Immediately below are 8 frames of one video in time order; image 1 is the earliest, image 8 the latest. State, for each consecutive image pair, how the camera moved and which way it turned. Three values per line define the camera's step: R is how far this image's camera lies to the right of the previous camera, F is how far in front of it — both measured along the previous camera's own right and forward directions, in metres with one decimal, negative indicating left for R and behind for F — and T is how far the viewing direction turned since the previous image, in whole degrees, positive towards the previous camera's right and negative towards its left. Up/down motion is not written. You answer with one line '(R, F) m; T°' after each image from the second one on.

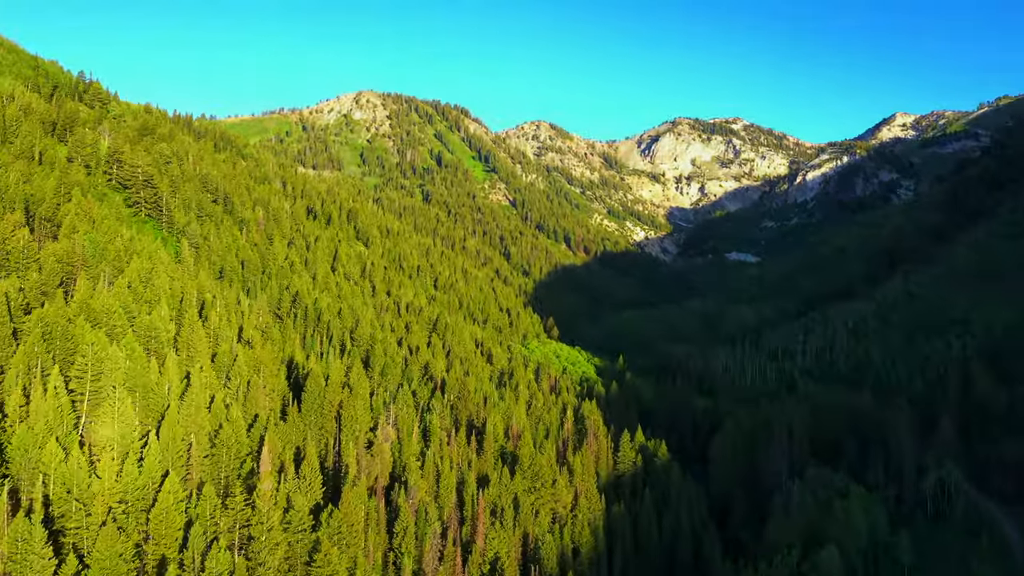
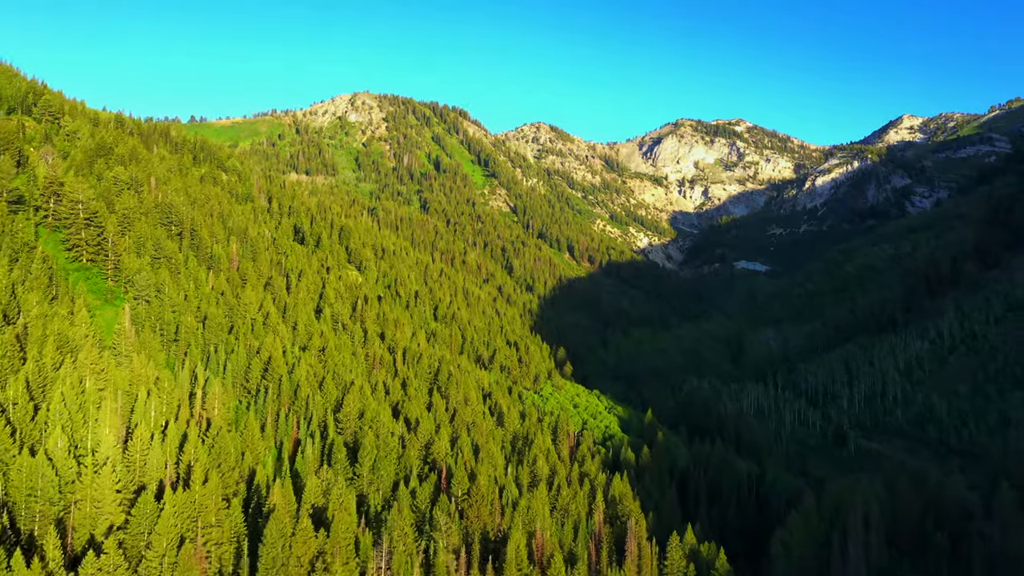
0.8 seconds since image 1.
(-2.1, +16.4) m; 0°
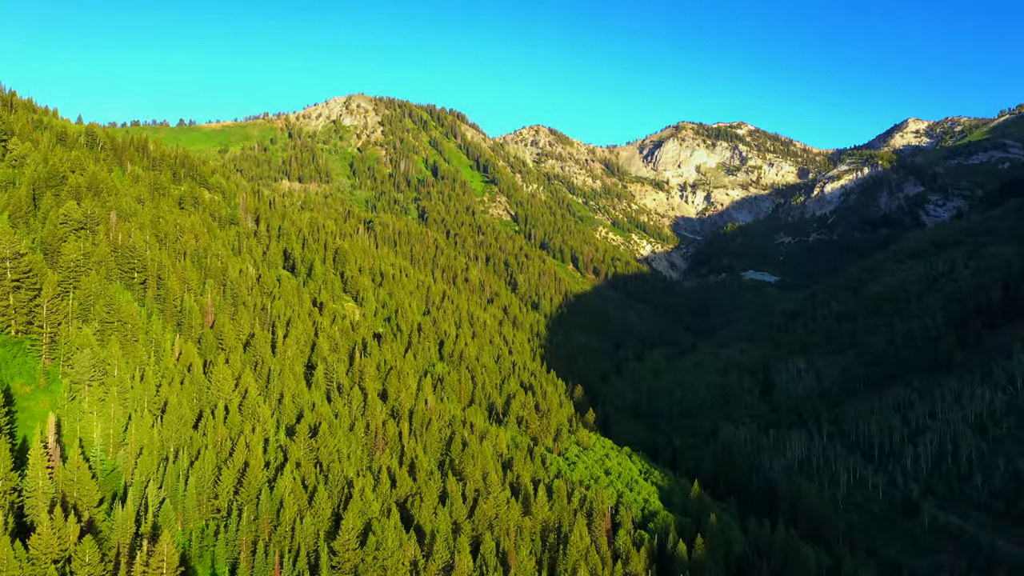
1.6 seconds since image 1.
(-3.4, +16.0) m; 0°
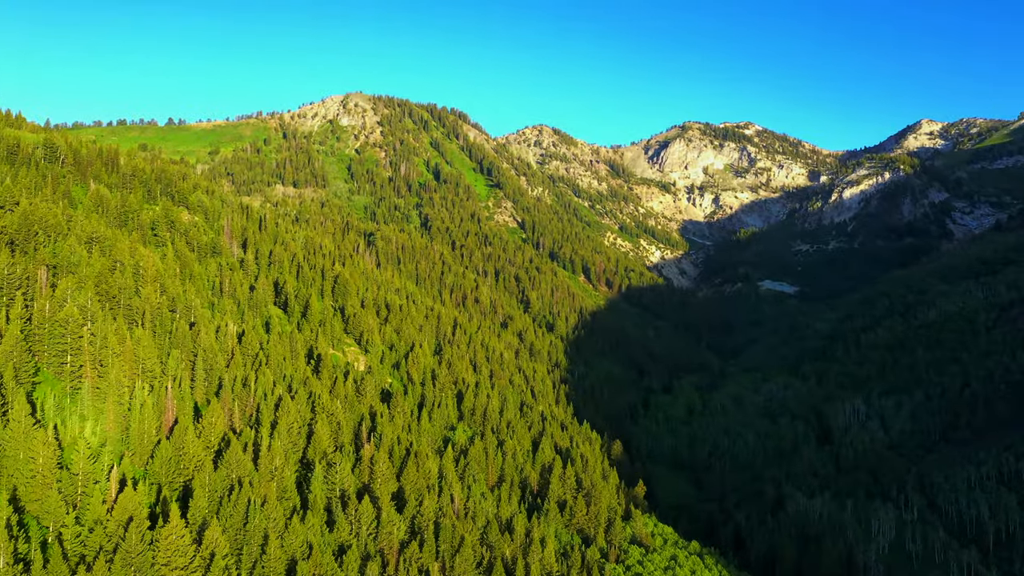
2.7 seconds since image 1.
(-5.3, +21.8) m; 0°
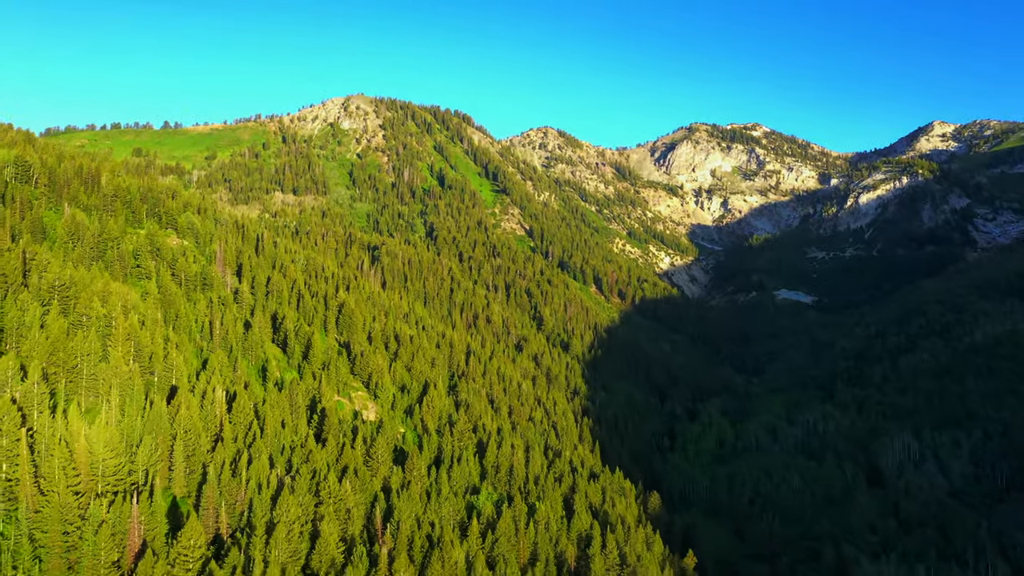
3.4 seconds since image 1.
(-3.6, +13.8) m; 0°
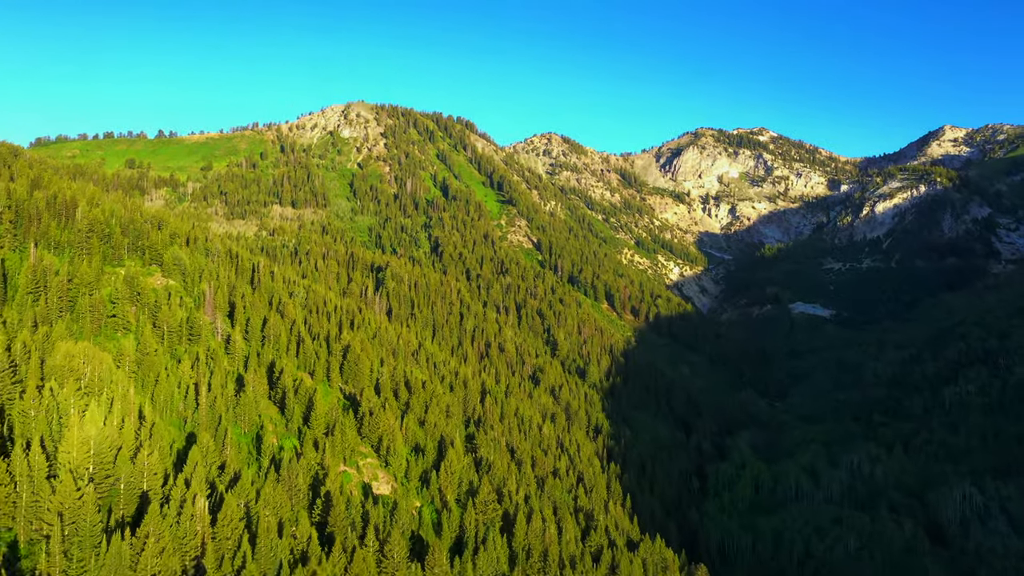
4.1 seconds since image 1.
(-3.6, +13.9) m; 0°
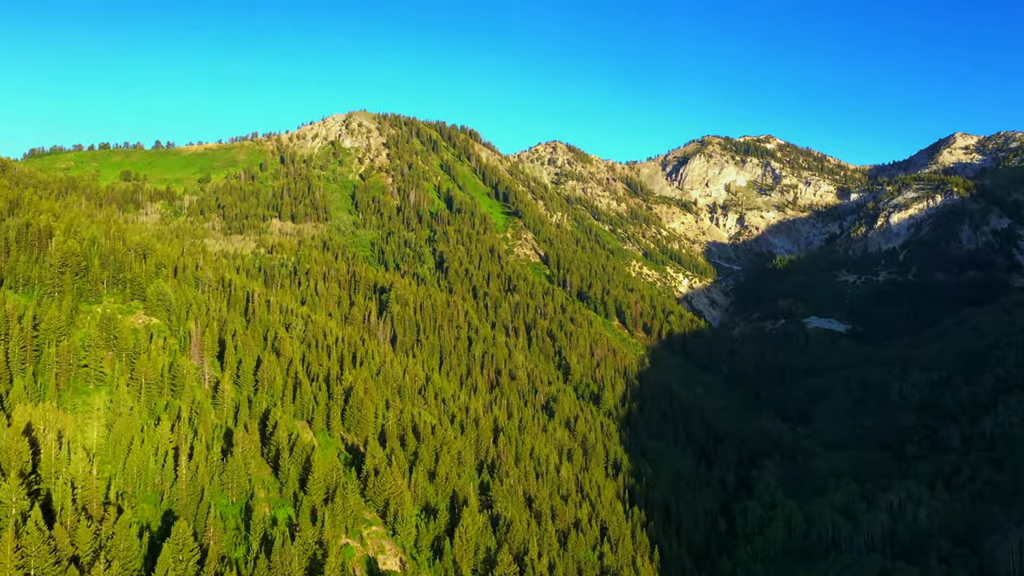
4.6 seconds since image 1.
(-2.2, +11.2) m; 0°
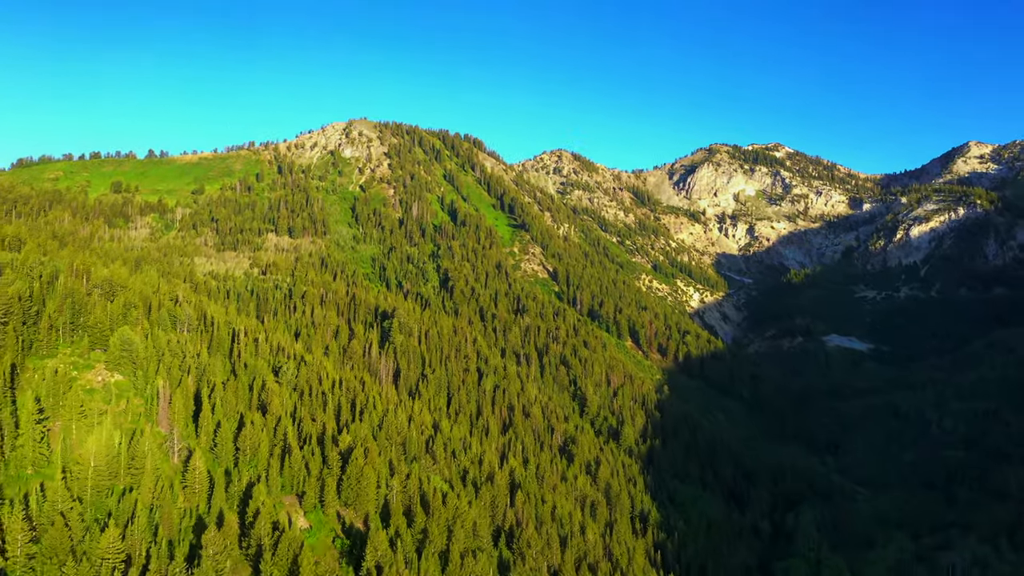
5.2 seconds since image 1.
(-2.8, +15.8) m; 0°
